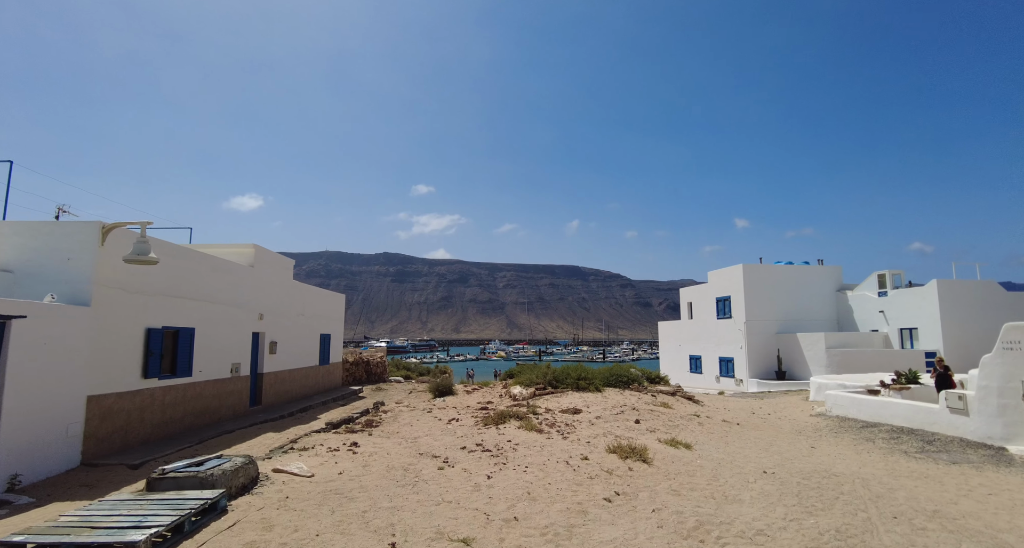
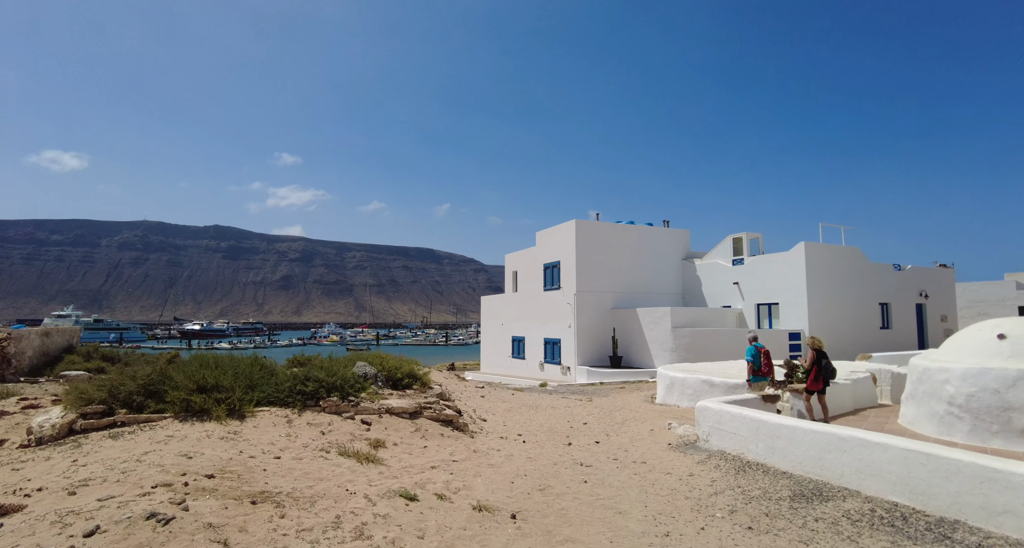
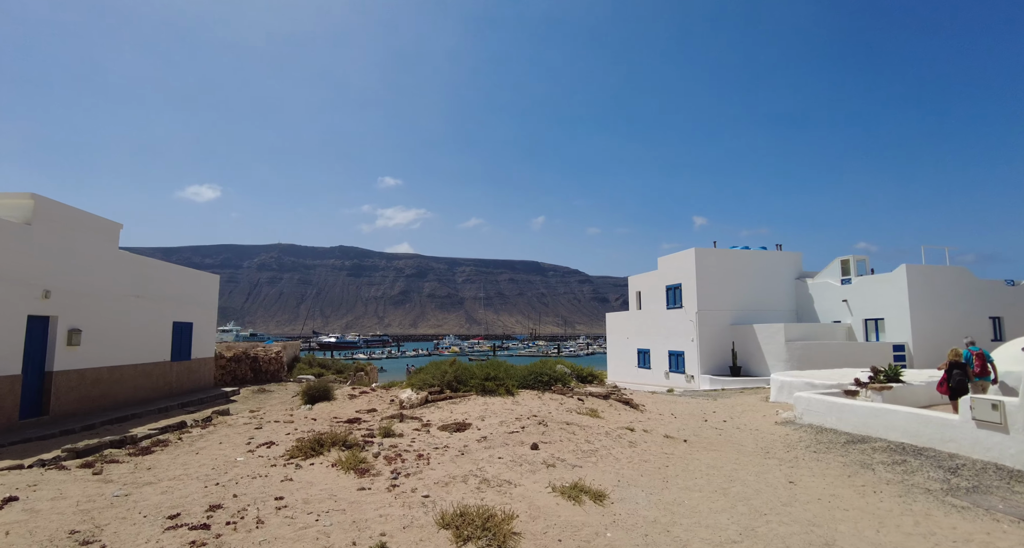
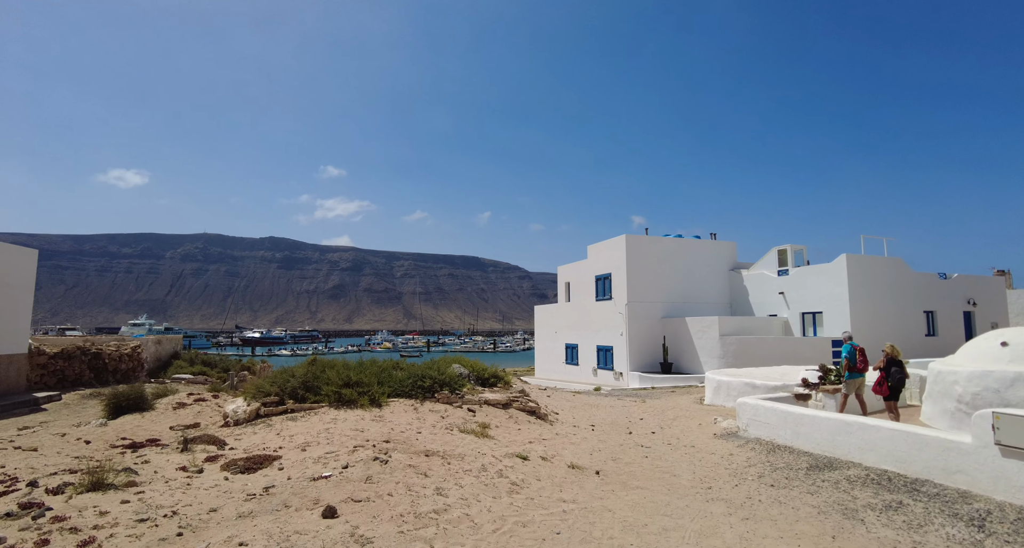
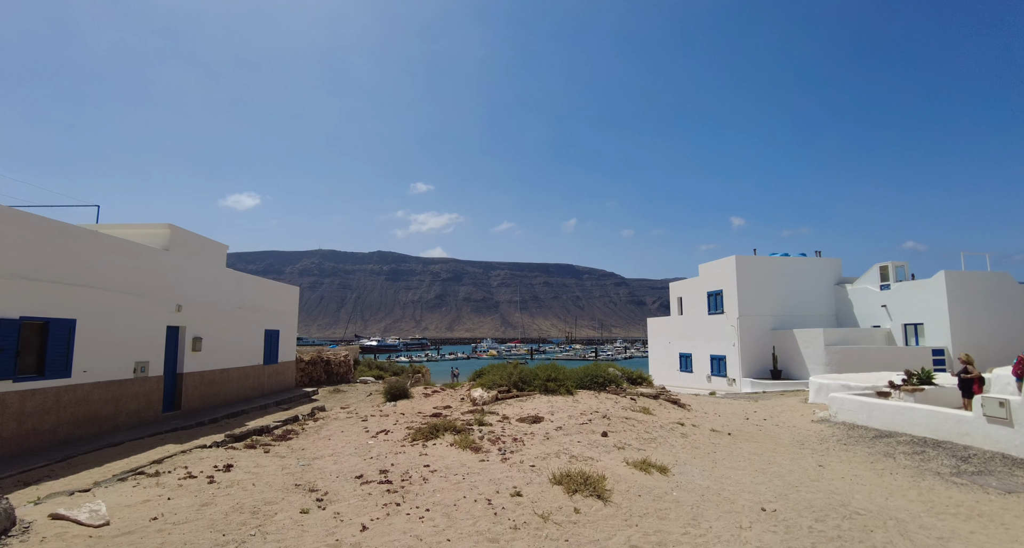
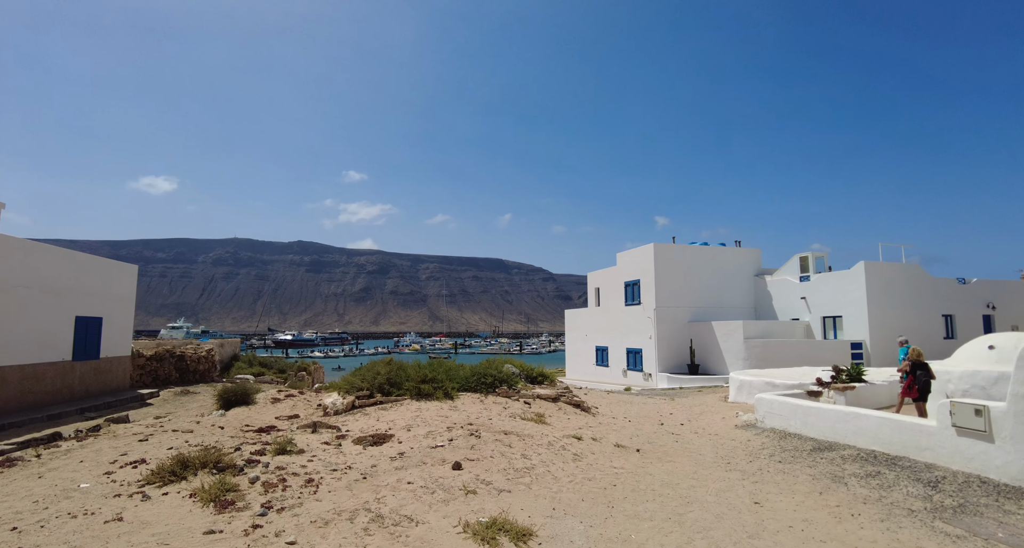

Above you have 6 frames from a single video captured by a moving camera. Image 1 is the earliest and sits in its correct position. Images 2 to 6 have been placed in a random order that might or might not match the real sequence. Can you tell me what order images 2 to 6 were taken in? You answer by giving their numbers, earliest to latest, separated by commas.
5, 3, 6, 4, 2
